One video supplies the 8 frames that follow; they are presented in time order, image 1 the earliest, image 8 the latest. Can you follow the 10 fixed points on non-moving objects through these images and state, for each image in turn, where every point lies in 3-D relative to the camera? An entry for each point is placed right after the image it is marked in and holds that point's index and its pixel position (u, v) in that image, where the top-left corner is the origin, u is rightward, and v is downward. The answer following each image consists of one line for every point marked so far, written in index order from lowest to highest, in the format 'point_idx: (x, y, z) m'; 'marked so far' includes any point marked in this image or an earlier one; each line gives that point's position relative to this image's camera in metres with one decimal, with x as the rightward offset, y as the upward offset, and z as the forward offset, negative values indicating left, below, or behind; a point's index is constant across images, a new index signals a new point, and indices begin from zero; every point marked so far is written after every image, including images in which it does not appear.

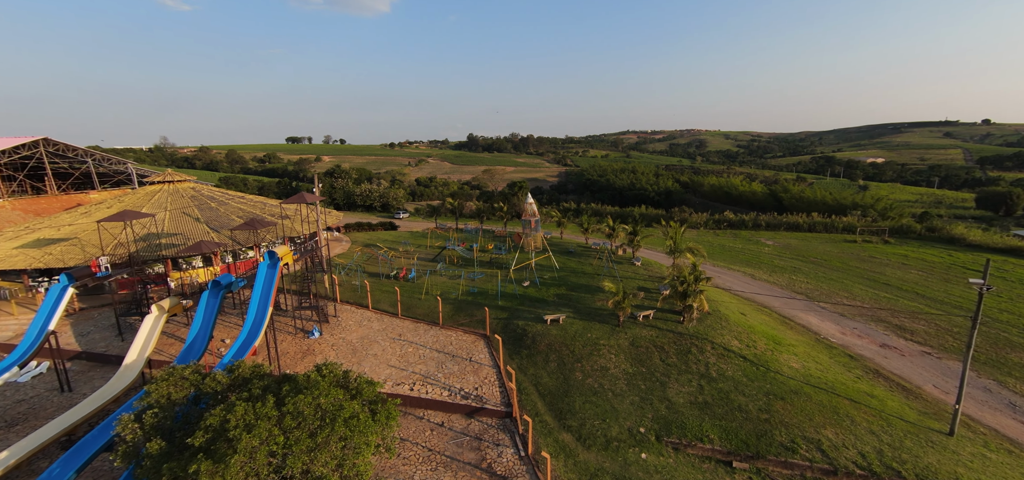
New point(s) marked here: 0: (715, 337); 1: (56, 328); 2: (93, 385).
0: (+9.2, -4.4, +18.6) m
1: (-18.4, -3.4, +16.8) m
2: (-14.1, -4.7, +14.2) m
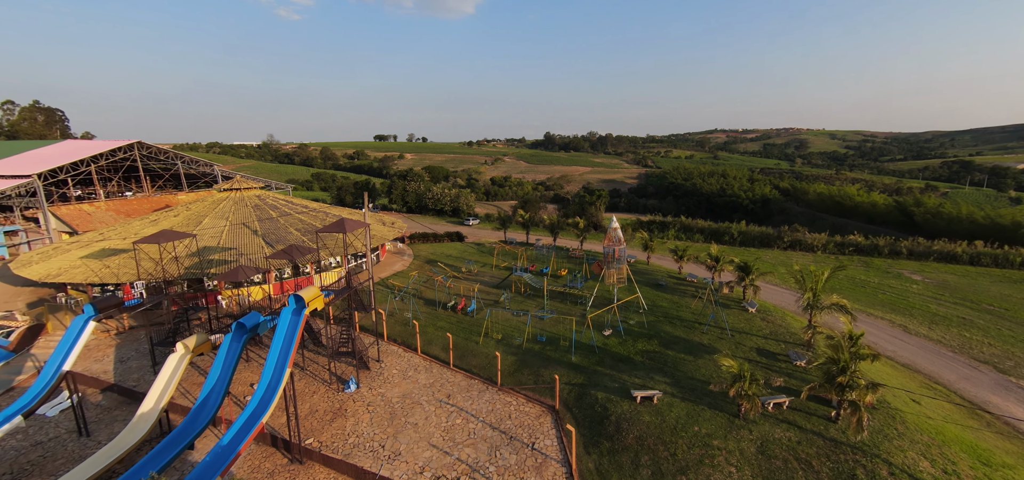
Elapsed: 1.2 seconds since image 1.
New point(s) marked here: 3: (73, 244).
0: (+11.7, -6.6, +12.6) m
1: (-15.7, -4.1, +15.6) m
2: (-12.0, -5.7, +12.4) m
3: (-20.8, -0.2, +19.3) m
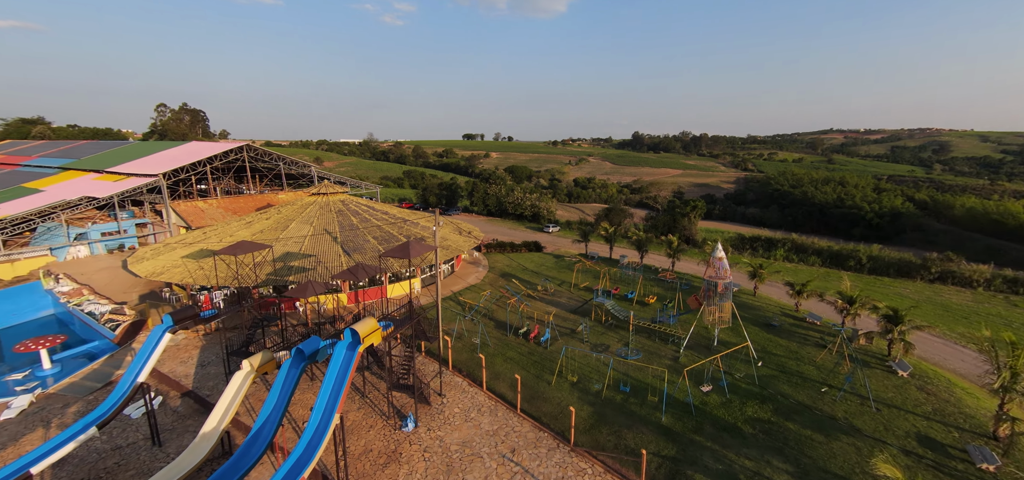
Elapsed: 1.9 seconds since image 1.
0: (+13.3, -8.4, +8.0) m
1: (-12.8, -4.4, +16.2) m
2: (-9.9, -6.1, +12.4) m
3: (-17.0, -0.2, +20.8) m
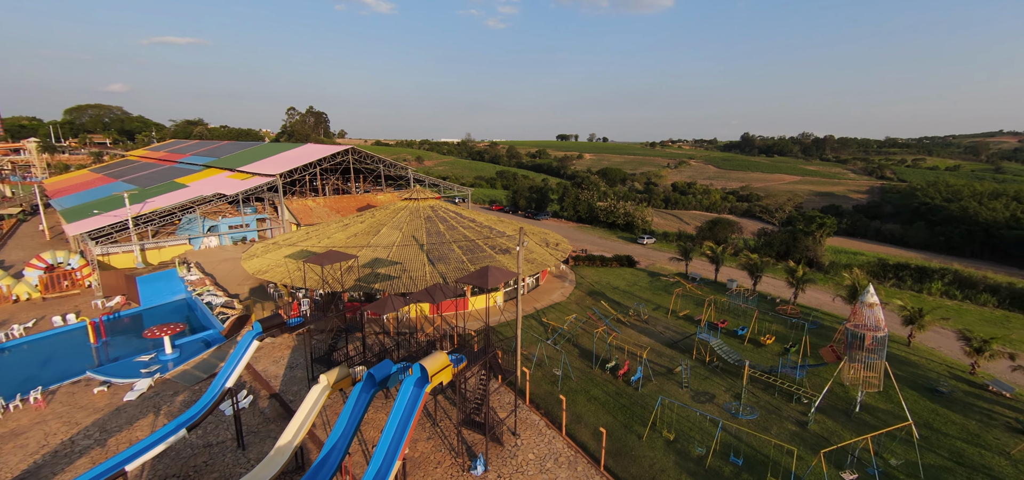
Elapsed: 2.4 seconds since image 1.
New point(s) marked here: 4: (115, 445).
0: (+13.9, -10.1, +3.5) m
1: (-9.5, -4.5, +16.9) m
2: (-7.6, -6.4, +12.5) m
3: (-12.3, -0.1, +22.2) m
4: (-11.2, -5.8, +11.6) m
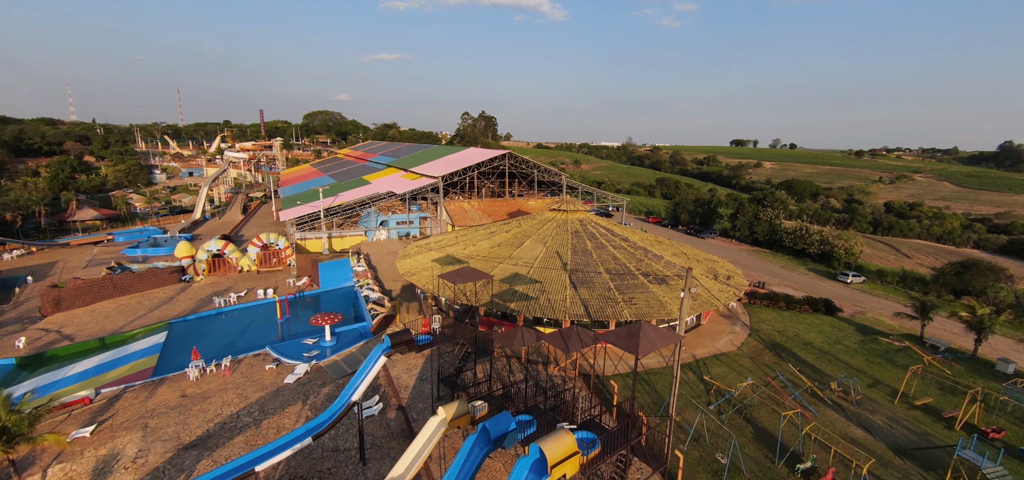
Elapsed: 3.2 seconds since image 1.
0: (+12.6, -12.4, -3.9) m
1: (-3.9, -4.8, +16.8) m
2: (-3.9, -6.7, +12.1) m
3: (-4.3, -0.2, +22.7) m
4: (-7.5, -5.7, +12.4) m
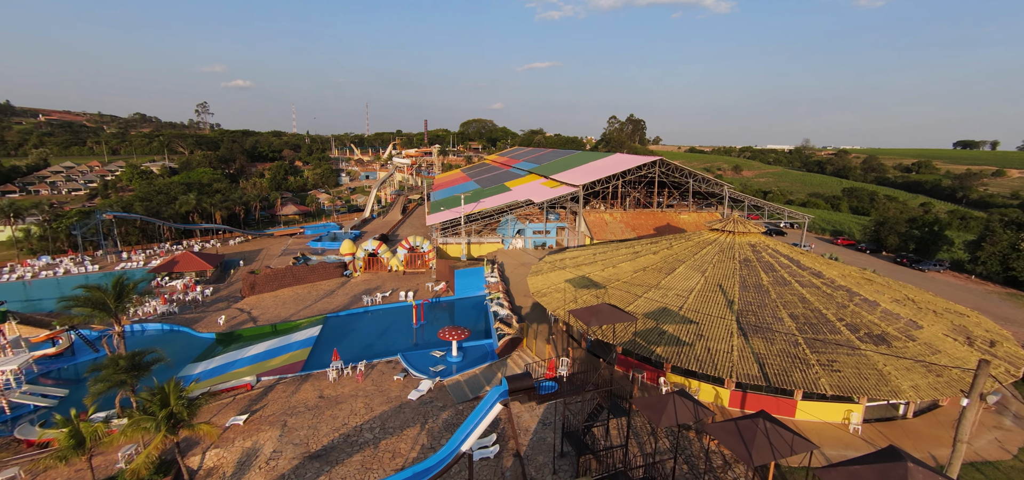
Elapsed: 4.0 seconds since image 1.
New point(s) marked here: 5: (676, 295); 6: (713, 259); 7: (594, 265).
0: (+9.5, -13.7, -10.0) m
1: (+1.0, -5.5, +15.0) m
2: (-0.5, -7.3, +10.5) m
3: (+3.0, -1.1, +20.6) m
4: (-3.8, -6.1, +12.0) m
5: (+6.6, -2.1, +16.0) m
6: (+8.7, -1.0, +17.5) m
7: (+4.0, -1.2, +19.5) m
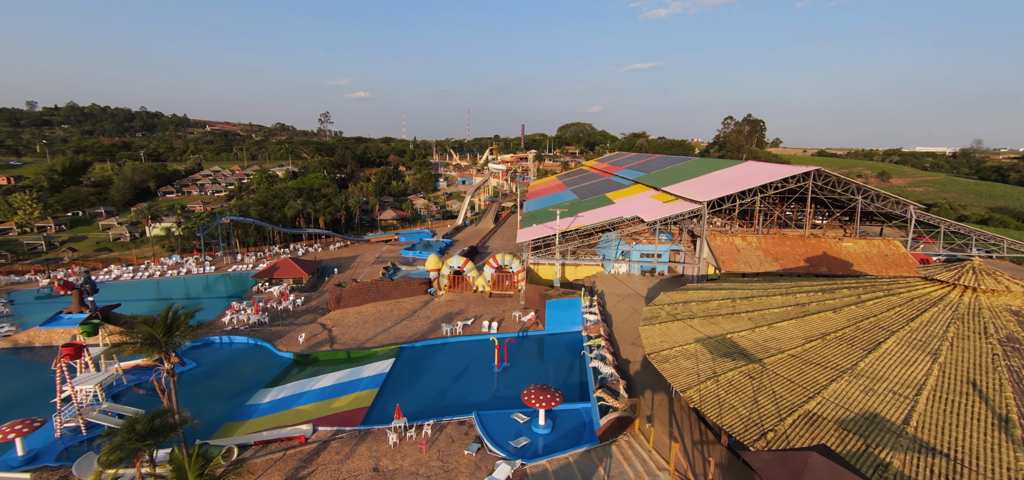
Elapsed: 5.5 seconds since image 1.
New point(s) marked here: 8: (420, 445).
0: (+6.2, -15.0, -15.7) m
1: (+3.8, -6.8, +10.5) m
2: (+1.2, -8.5, +6.5) m
3: (+7.1, -2.5, +15.7) m
4: (-1.6, -7.2, +8.7) m
5: (+9.6, -3.7, +10.4) m
6: (+12.0, -2.6, +11.4) m
7: (+7.9, -2.7, +14.4) m
8: (-2.8, -6.2, +12.4) m
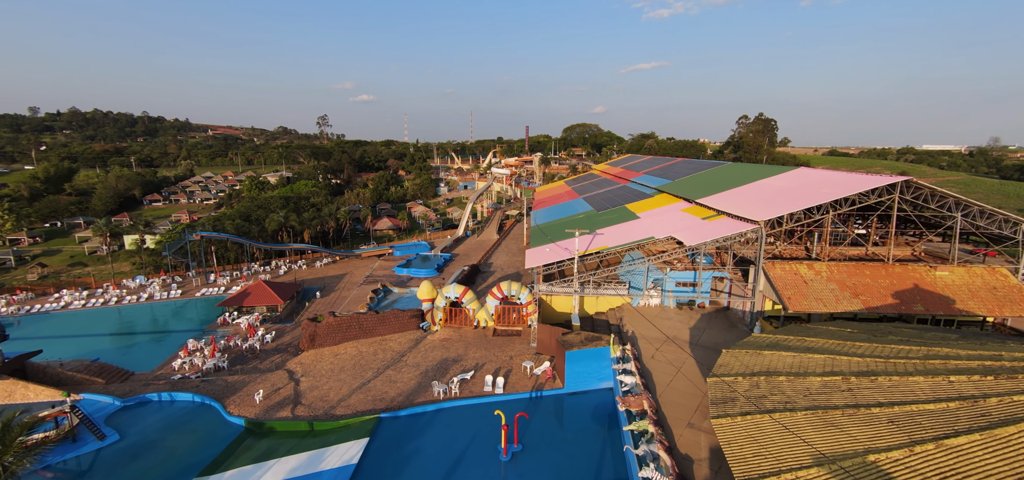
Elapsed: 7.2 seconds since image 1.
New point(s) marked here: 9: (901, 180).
0: (+6.3, -16.2, -20.3) m
1: (+4.1, -8.1, +6.0) m
2: (+1.5, -9.8, +2.0) m
3: (+7.5, -3.8, +11.1) m
4: (-1.3, -8.5, +4.2) m
5: (+9.9, -5.0, +5.8) m
6: (+12.3, -3.9, +6.8) m
7: (+8.2, -3.9, +9.8) m
8: (-2.4, -7.5, +7.9) m
9: (+16.4, +2.5, +17.2) m
